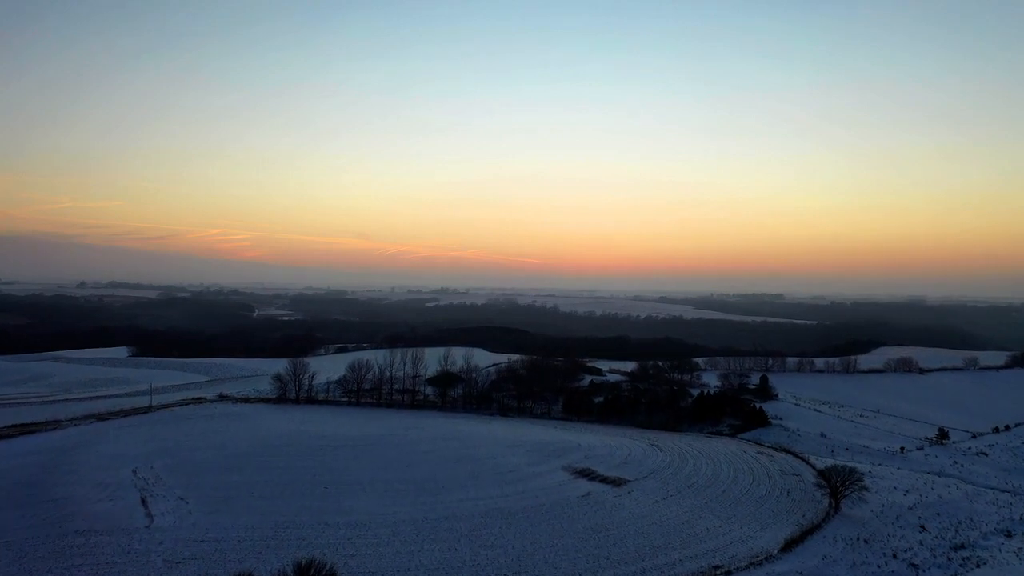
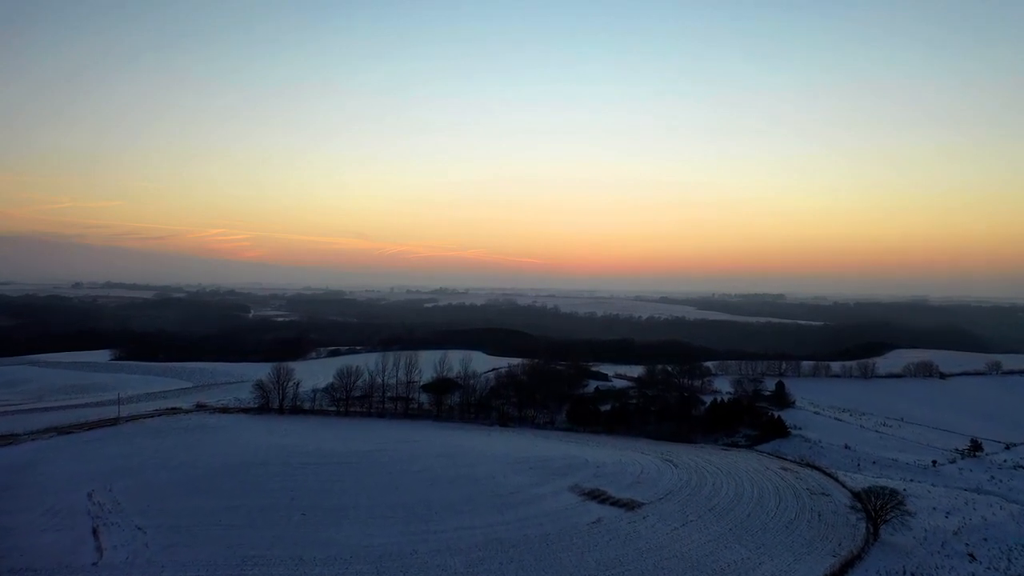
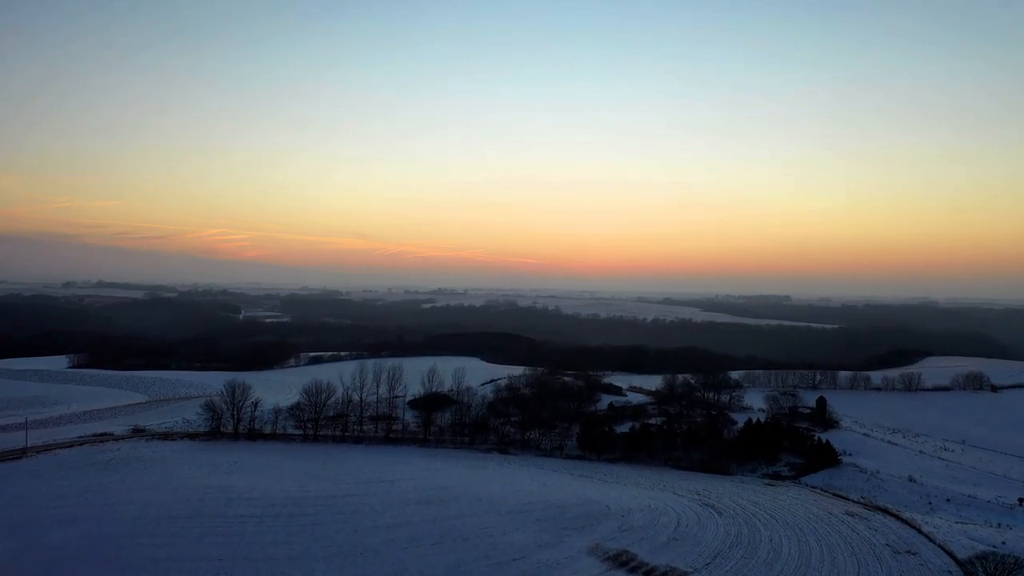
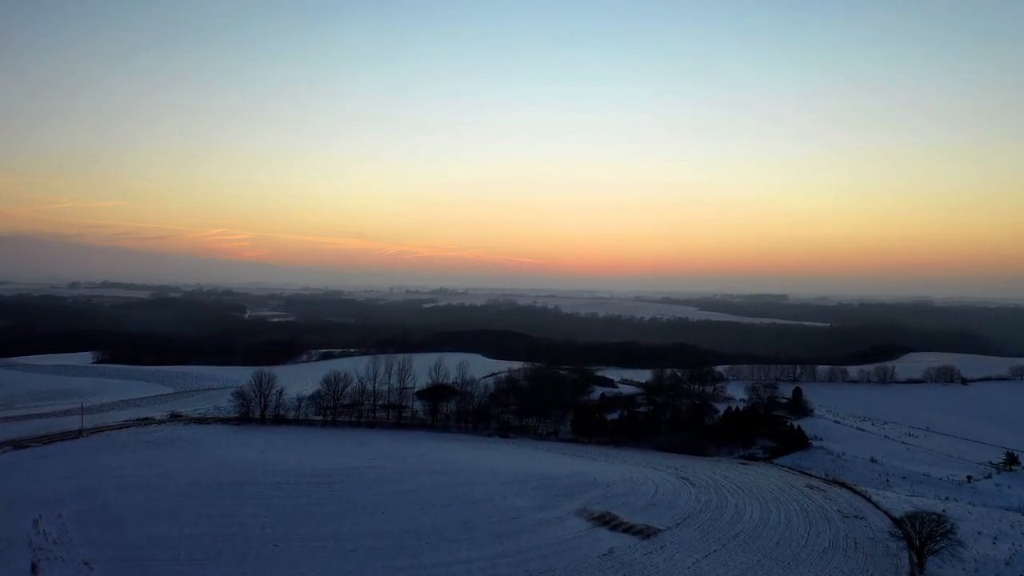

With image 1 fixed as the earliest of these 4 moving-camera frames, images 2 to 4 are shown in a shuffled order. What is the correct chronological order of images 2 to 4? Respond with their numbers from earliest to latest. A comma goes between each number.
2, 4, 3
